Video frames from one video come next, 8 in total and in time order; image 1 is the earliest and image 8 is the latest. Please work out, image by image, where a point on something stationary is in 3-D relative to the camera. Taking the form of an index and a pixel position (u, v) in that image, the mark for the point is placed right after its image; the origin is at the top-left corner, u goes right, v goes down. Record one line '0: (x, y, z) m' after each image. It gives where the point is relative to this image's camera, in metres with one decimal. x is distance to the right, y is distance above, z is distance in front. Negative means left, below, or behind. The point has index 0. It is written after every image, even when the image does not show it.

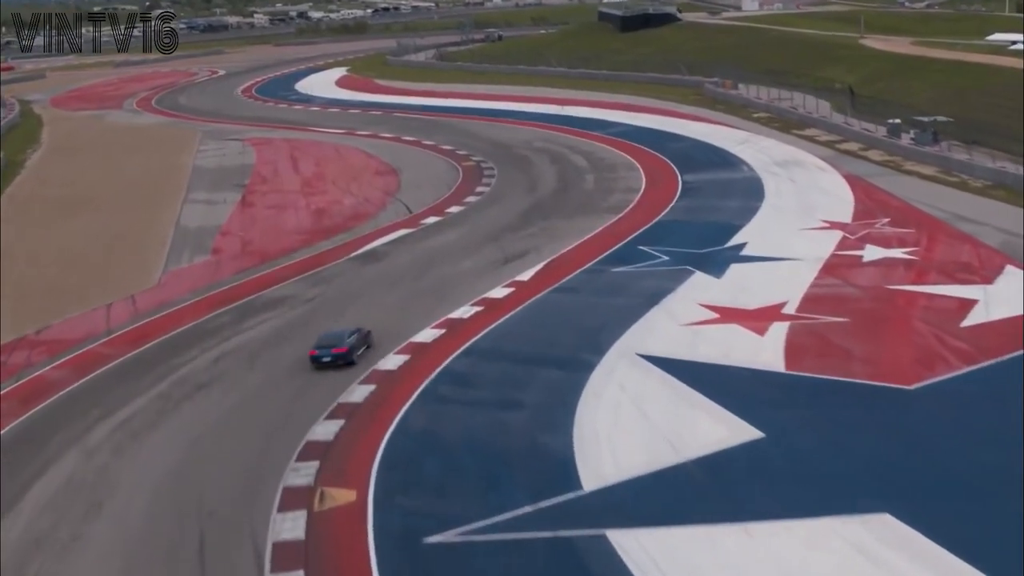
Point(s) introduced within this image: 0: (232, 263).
0: (-3.2, +0.3, +20.0) m
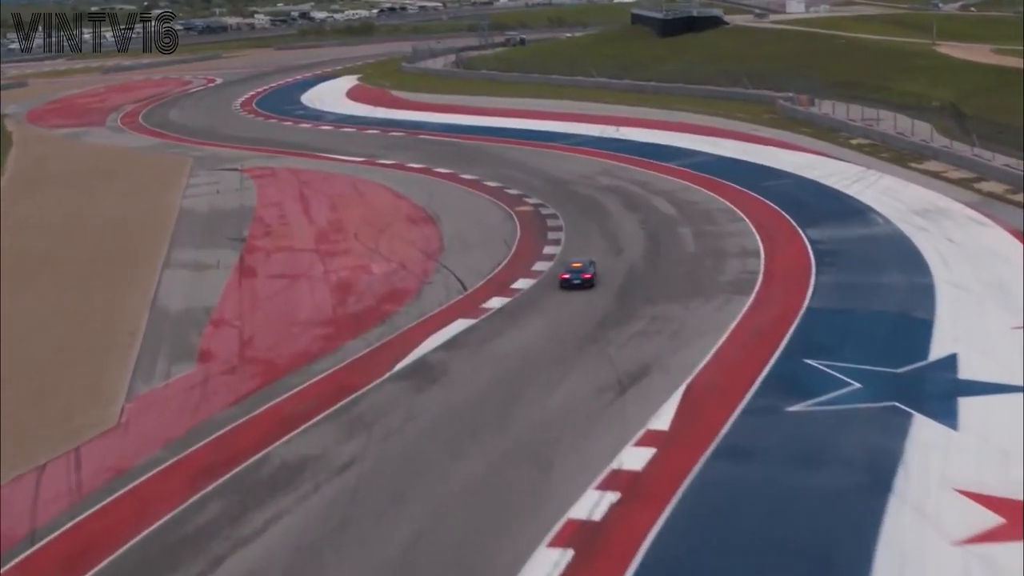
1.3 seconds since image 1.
0: (-2.3, -0.7, +14.1) m
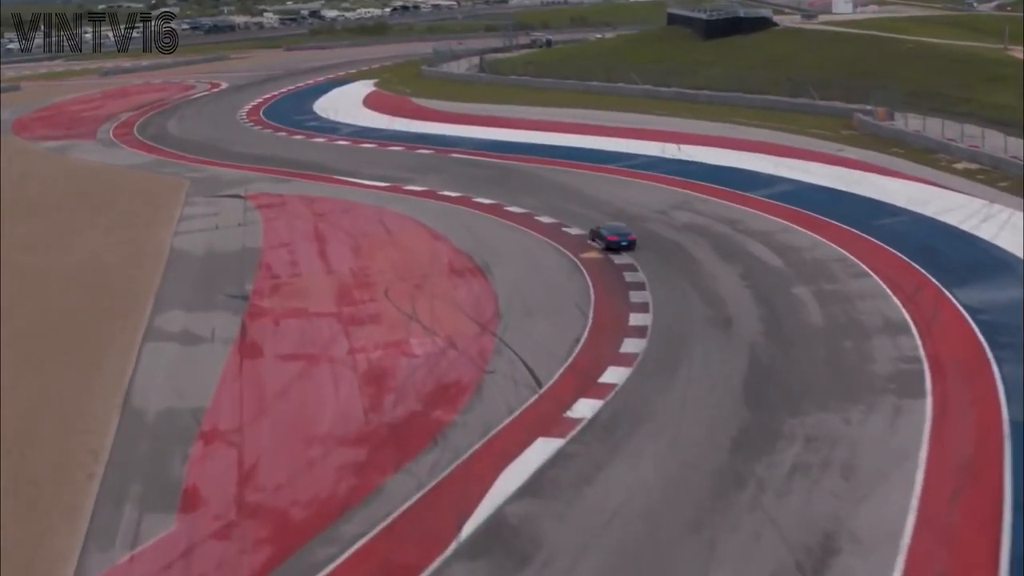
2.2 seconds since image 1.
0: (-1.6, -1.5, +9.8) m
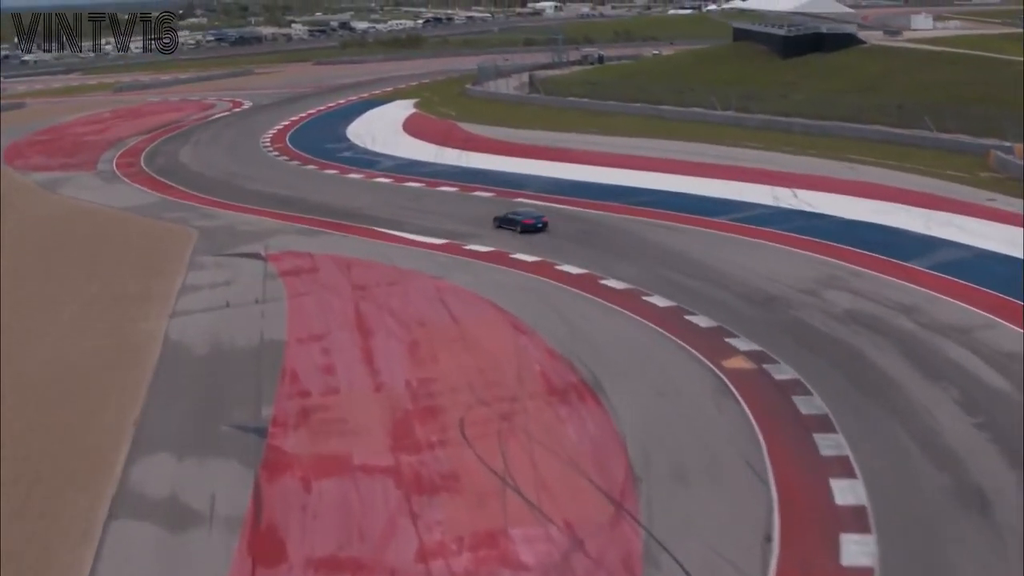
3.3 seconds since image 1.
0: (-0.8, -2.3, +4.7) m
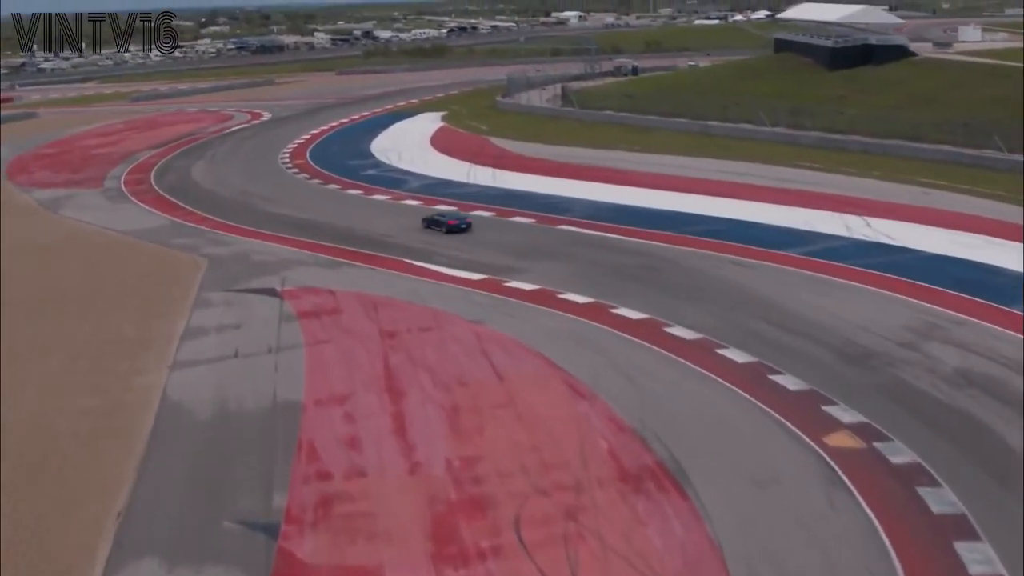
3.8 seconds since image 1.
0: (-0.5, -2.7, +2.4) m
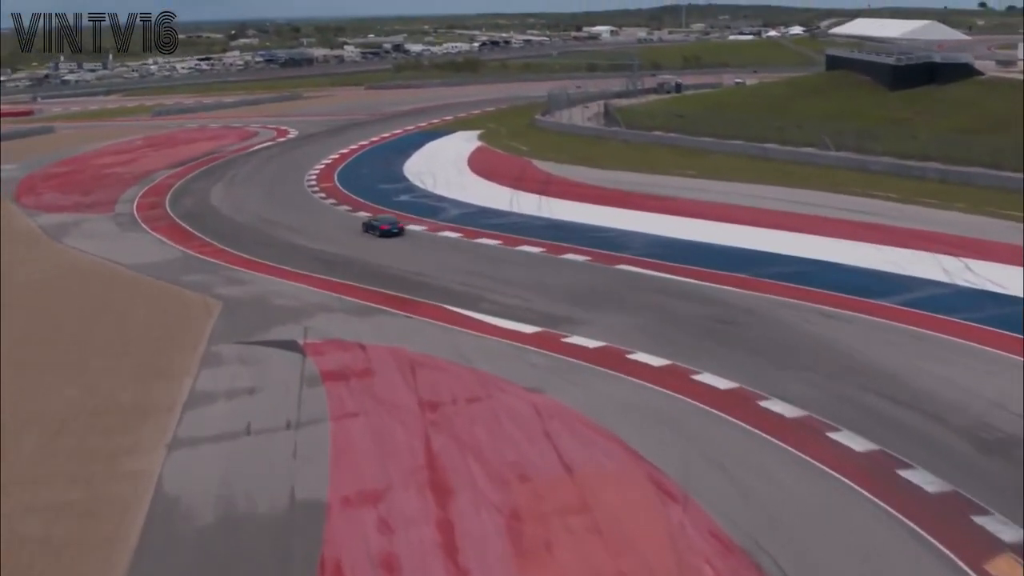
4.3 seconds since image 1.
0: (-0.3, -3.1, -0.1) m
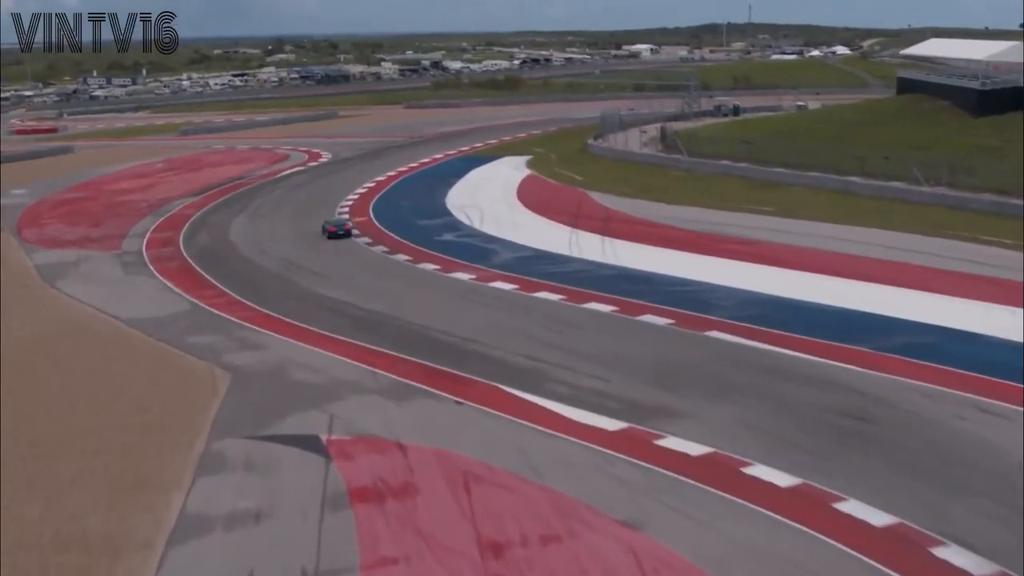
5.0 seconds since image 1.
0: (-0.1, -3.5, -3.4) m
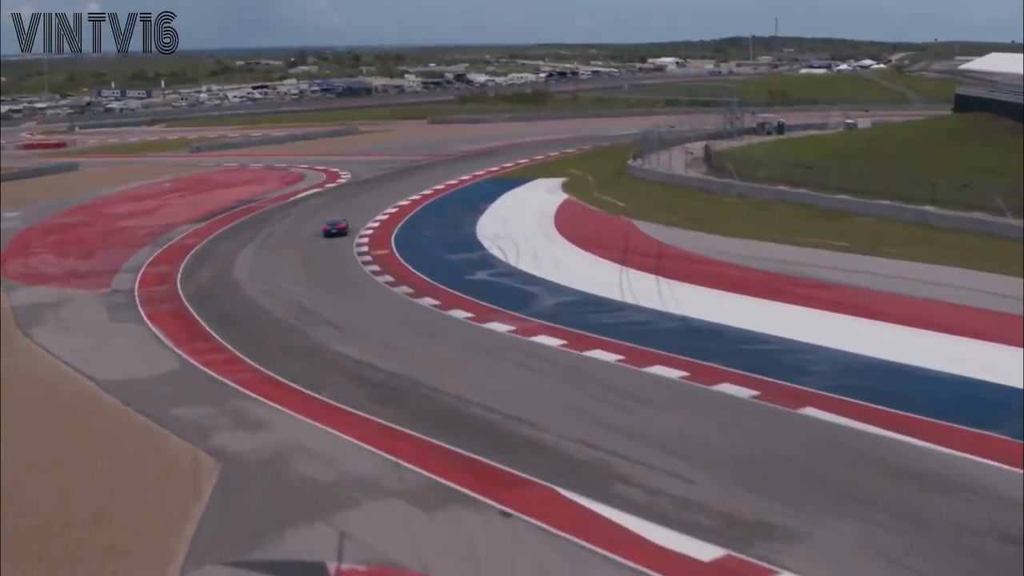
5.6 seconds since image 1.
0: (+0.1, -3.9, -6.3) m
